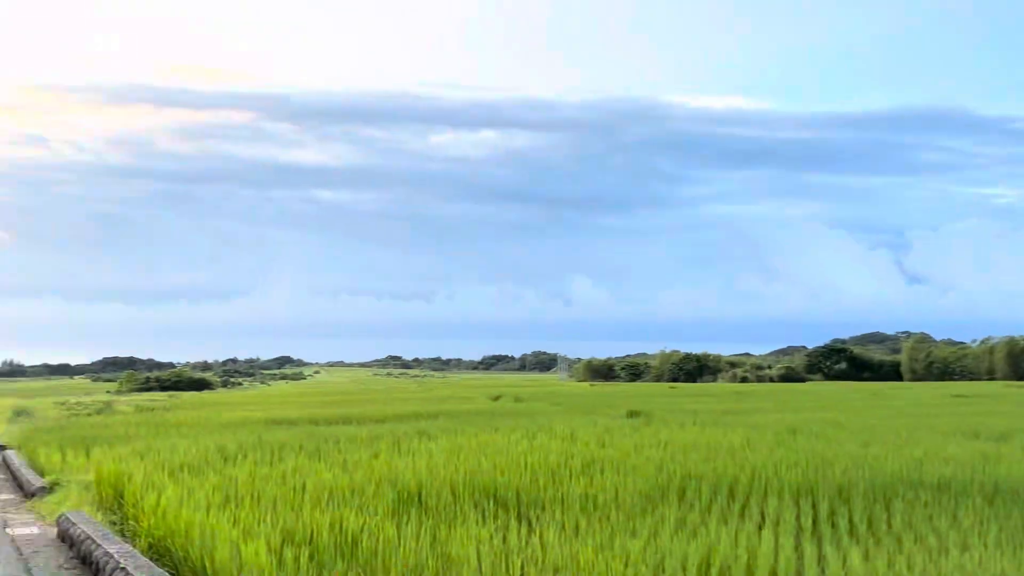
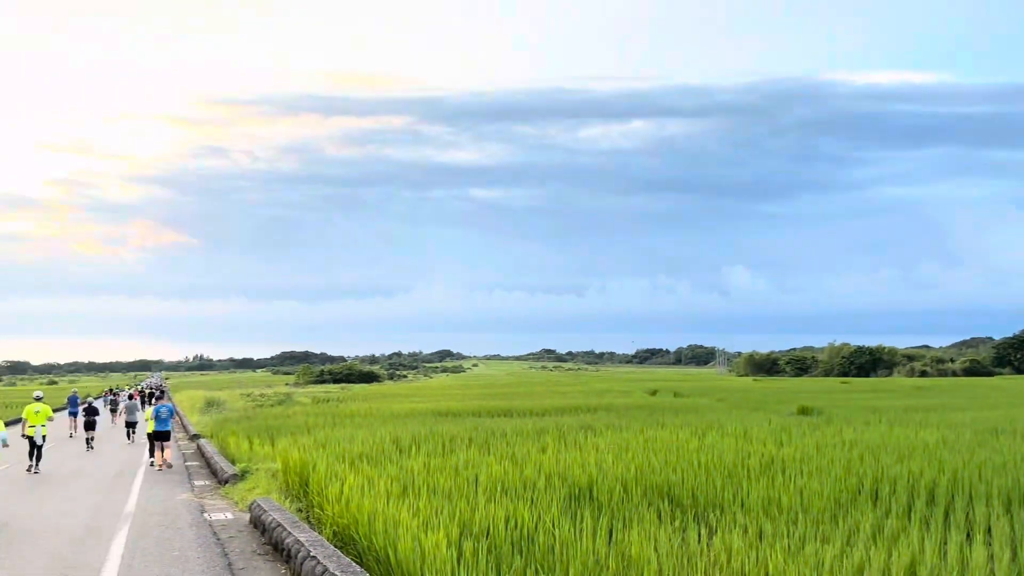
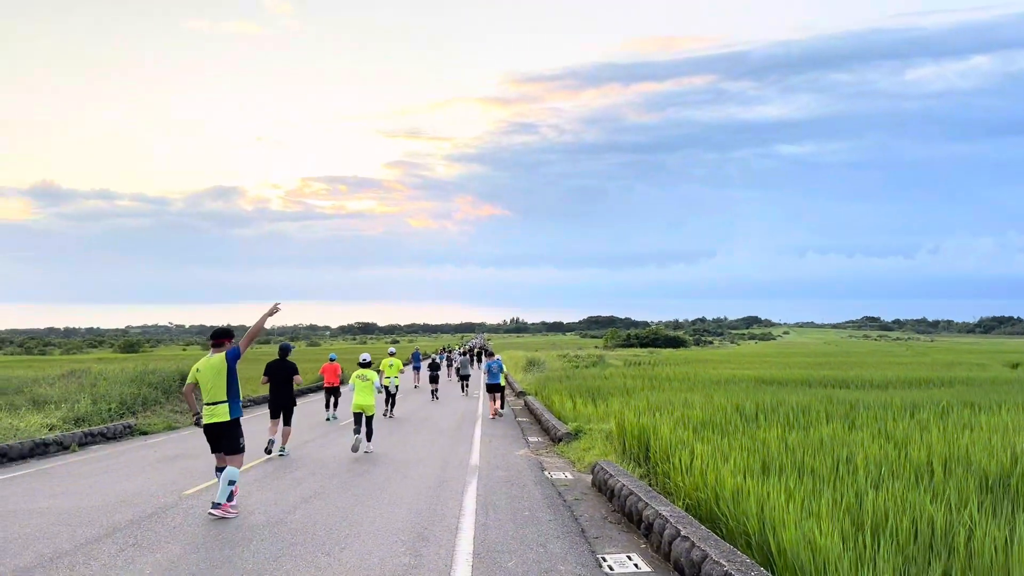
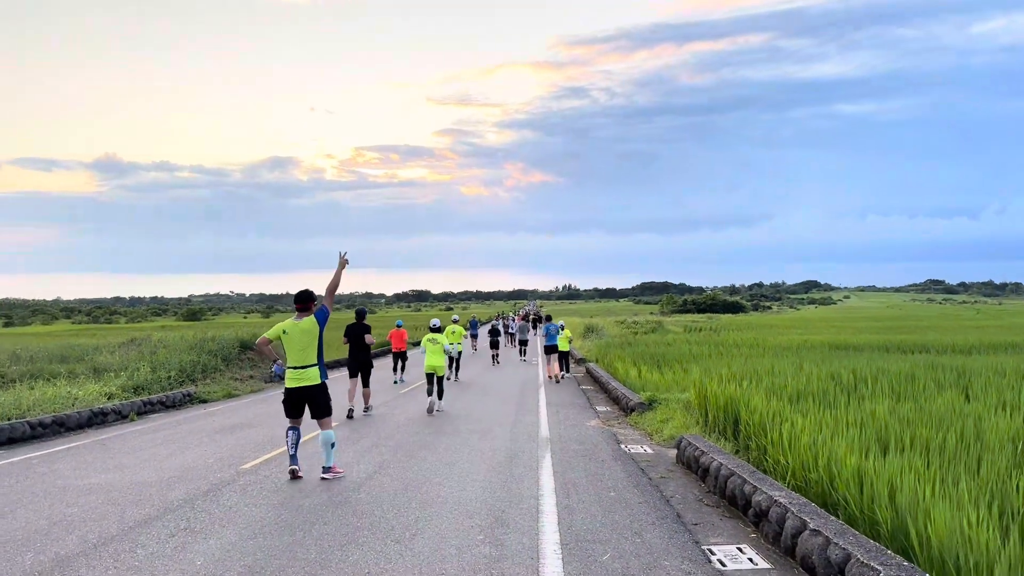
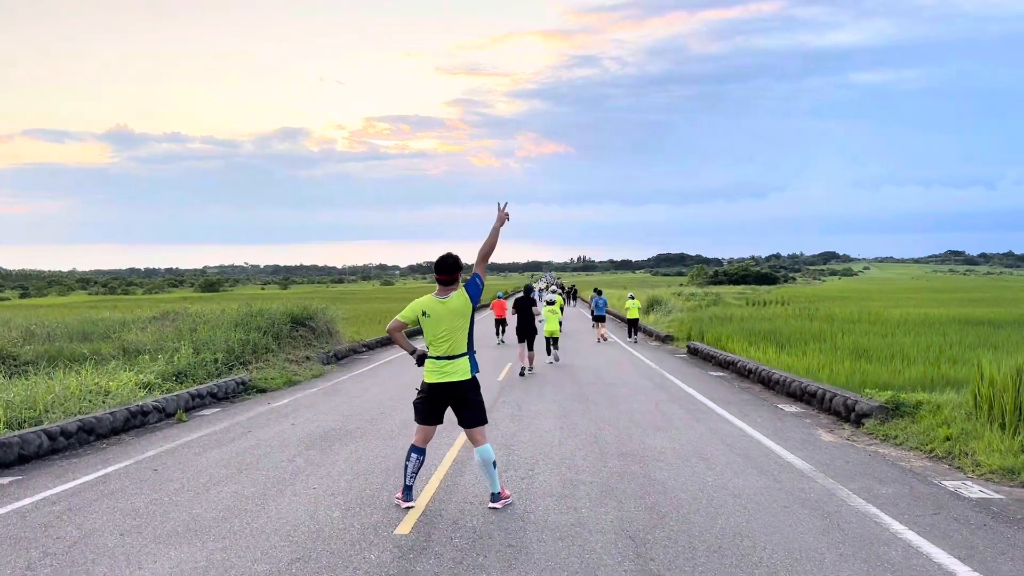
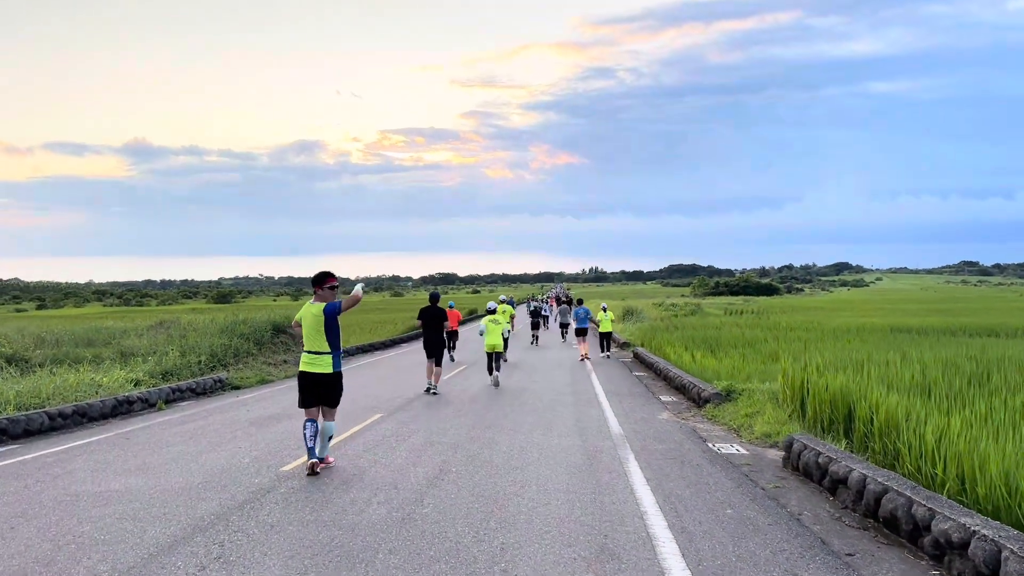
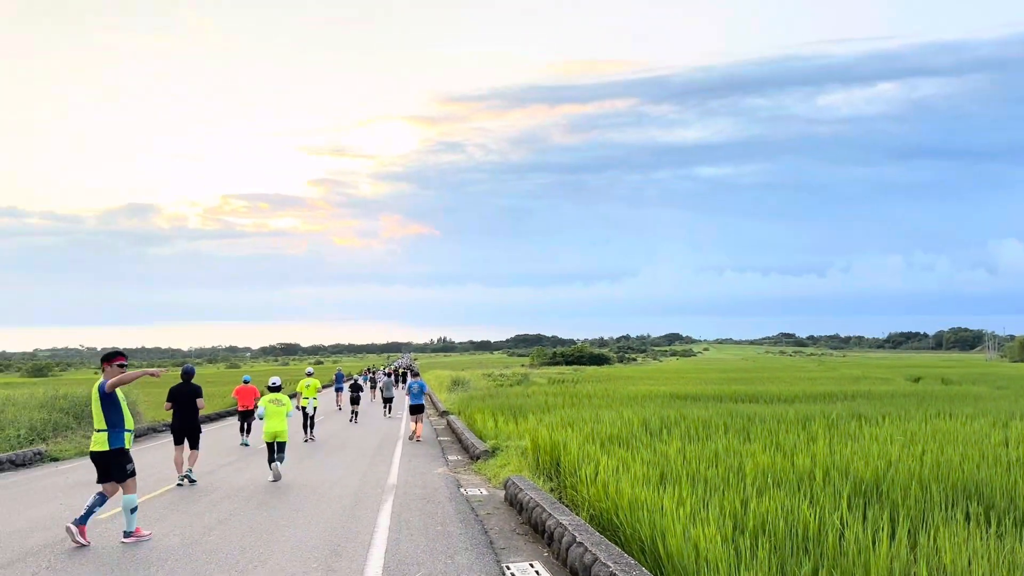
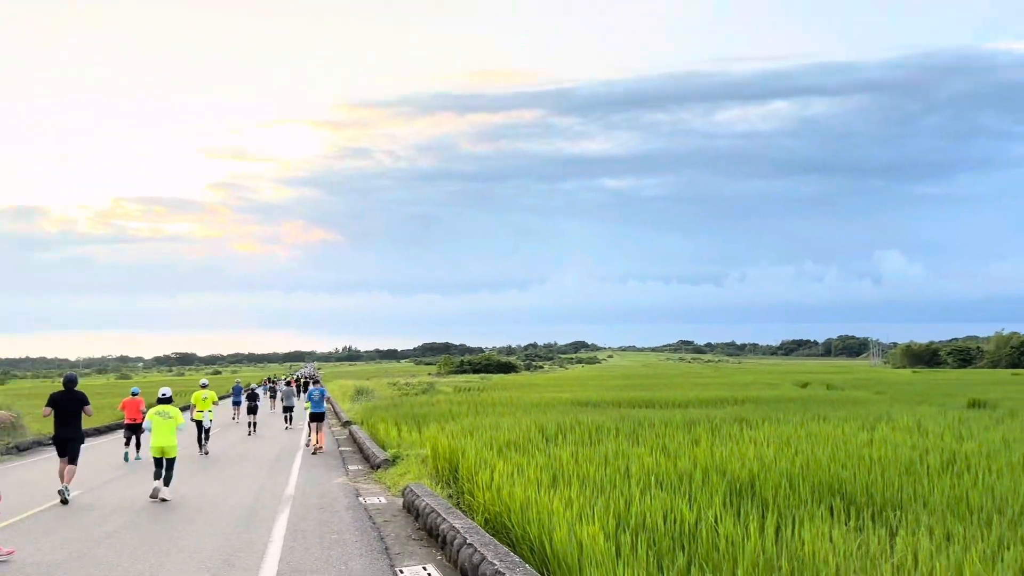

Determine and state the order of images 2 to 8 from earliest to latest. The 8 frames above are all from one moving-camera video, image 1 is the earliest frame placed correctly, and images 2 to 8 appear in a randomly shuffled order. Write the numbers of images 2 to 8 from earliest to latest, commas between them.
2, 8, 7, 3, 4, 6, 5
